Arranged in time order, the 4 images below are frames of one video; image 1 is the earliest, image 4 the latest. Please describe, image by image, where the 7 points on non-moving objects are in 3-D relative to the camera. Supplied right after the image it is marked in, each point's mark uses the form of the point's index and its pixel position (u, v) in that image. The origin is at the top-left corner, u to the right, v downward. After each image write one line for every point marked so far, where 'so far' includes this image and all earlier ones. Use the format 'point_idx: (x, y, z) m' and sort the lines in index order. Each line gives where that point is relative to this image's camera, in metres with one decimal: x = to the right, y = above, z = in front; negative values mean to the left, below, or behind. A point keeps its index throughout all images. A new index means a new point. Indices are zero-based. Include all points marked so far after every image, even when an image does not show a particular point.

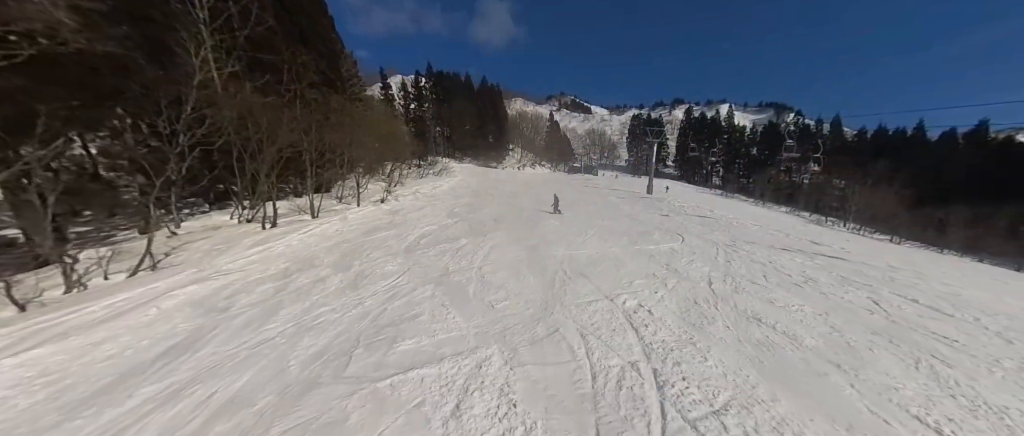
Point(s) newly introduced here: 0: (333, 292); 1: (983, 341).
0: (-3.0, -1.2, +5.4) m
1: (+7.6, -1.9, +5.1) m
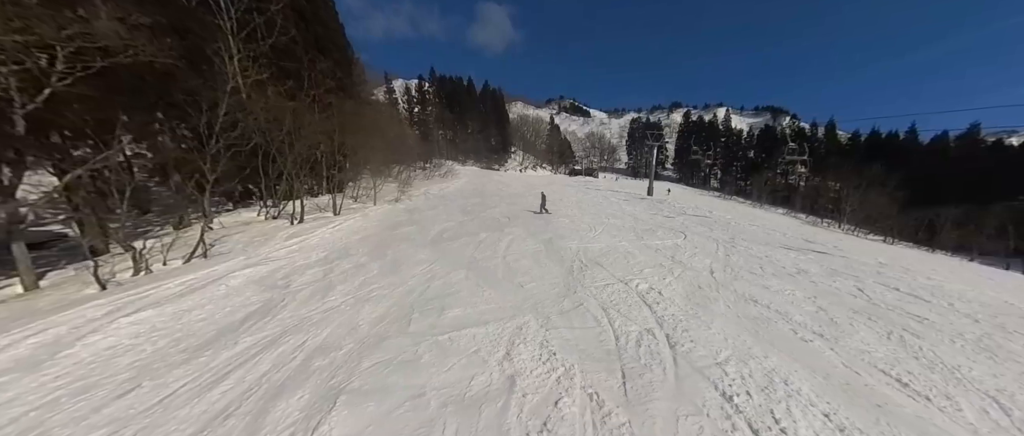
0: (-2.6, -1.0, +6.1) m
1: (+8.0, -1.8, +5.8) m
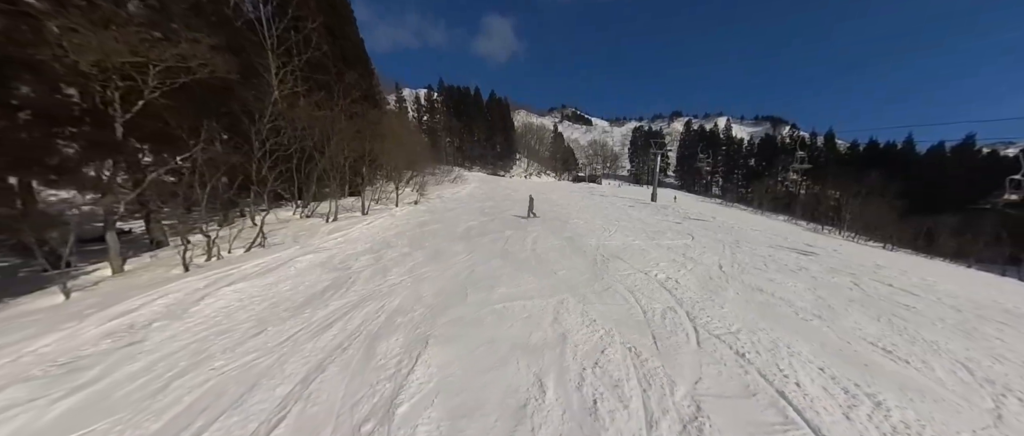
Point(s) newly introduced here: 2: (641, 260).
0: (-1.9, -0.9, +6.8) m
1: (+8.7, -1.8, +6.4) m
2: (+3.3, -1.0, +7.8) m
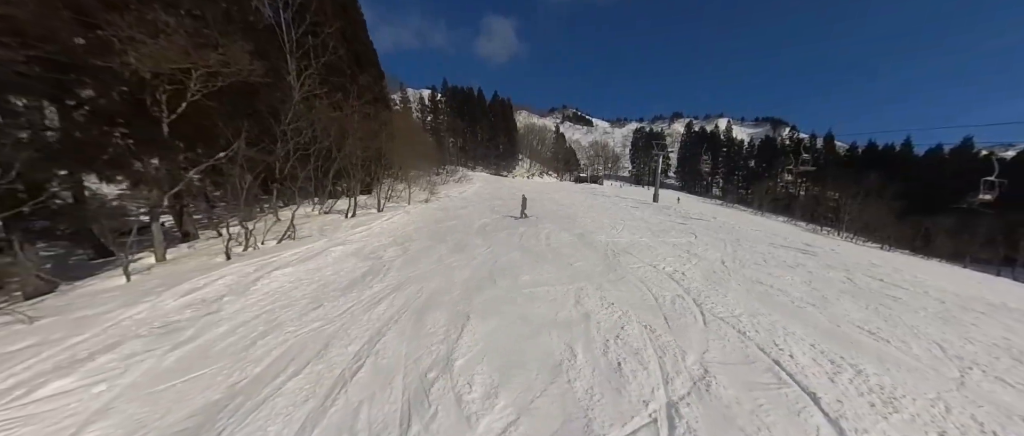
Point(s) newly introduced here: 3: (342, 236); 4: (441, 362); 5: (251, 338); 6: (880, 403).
0: (-1.5, -0.8, +7.4) m
1: (+9.0, -1.8, +7.0) m
2: (+3.7, -1.0, +8.3) m
3: (-4.8, -0.5, +8.8) m
4: (-0.8, -1.5, +3.3) m
5: (-3.2, -1.5, +4.0) m
6: (+3.7, -1.8, +3.1) m
